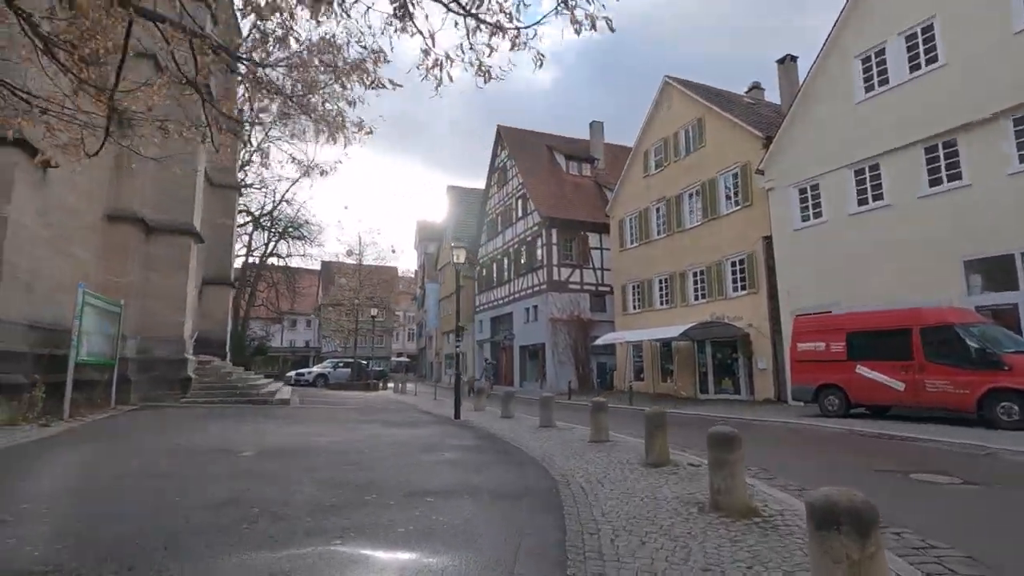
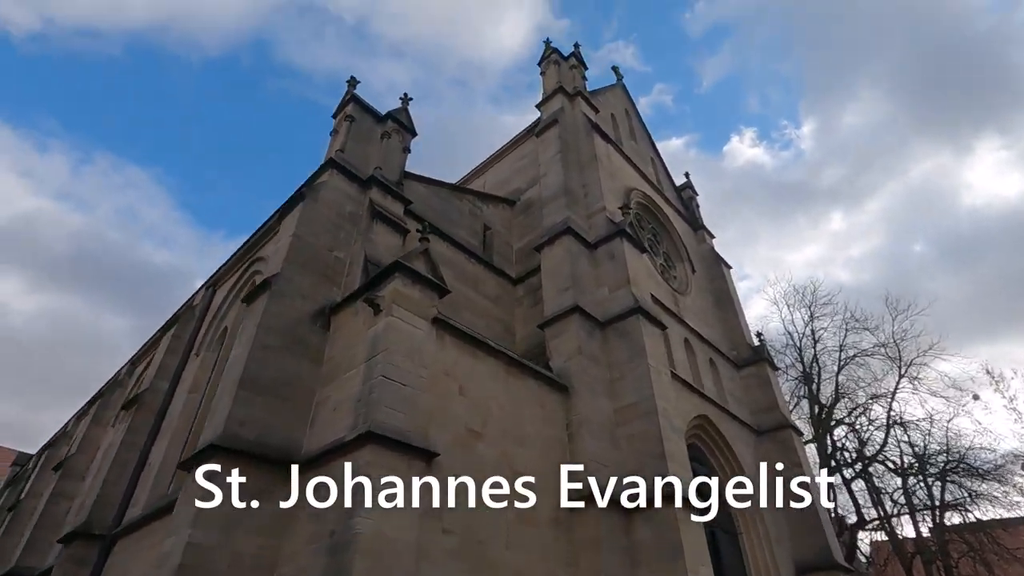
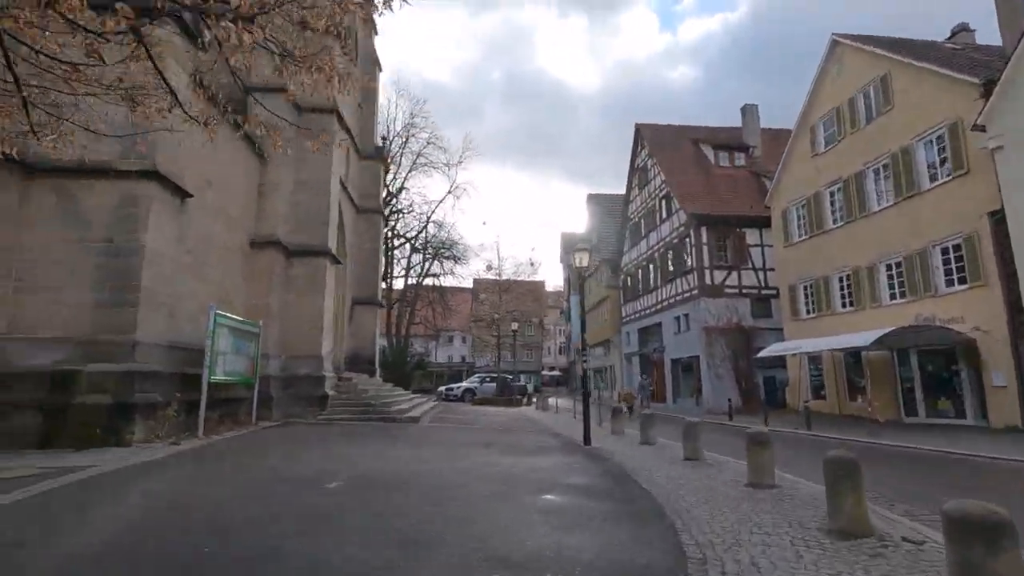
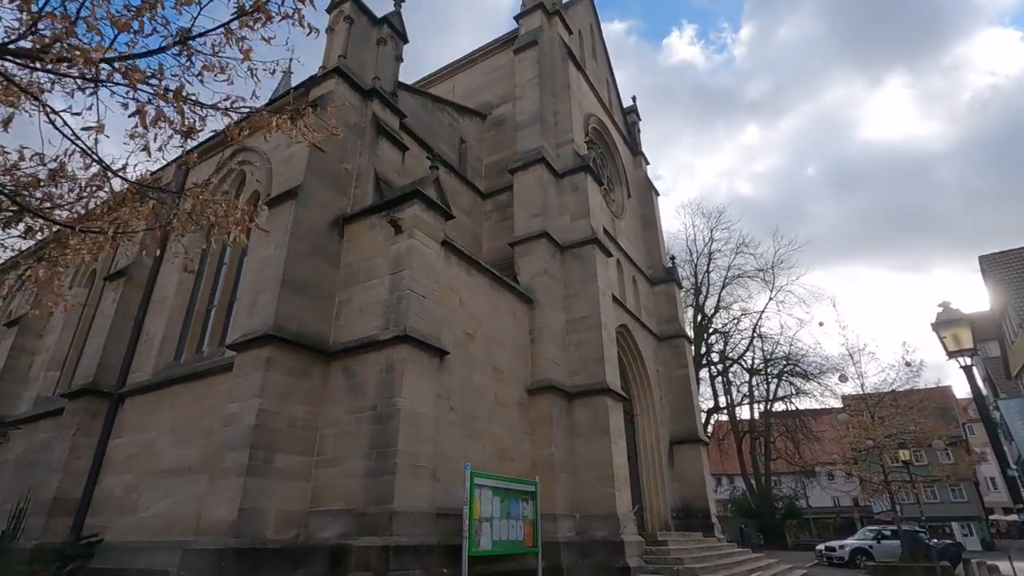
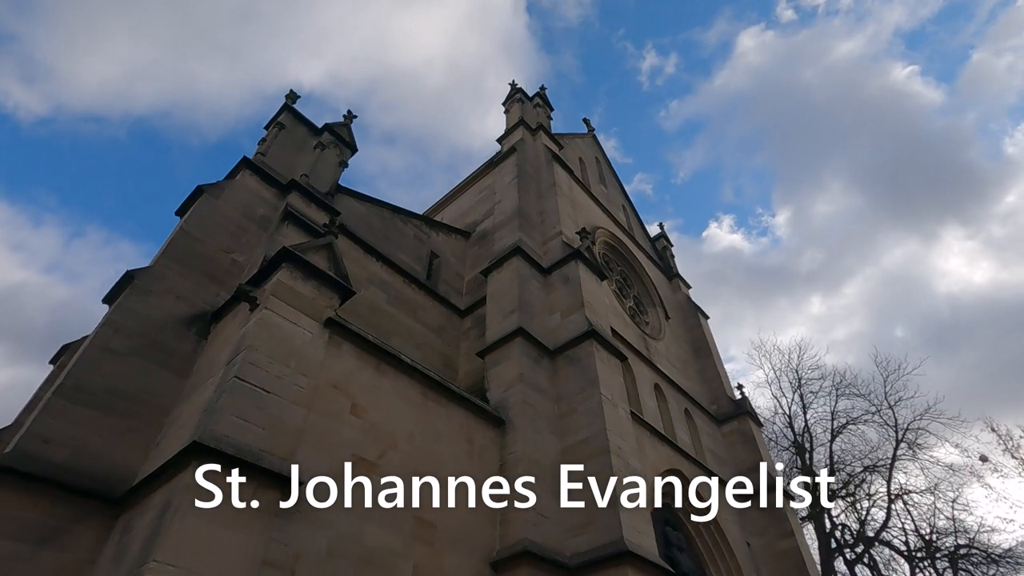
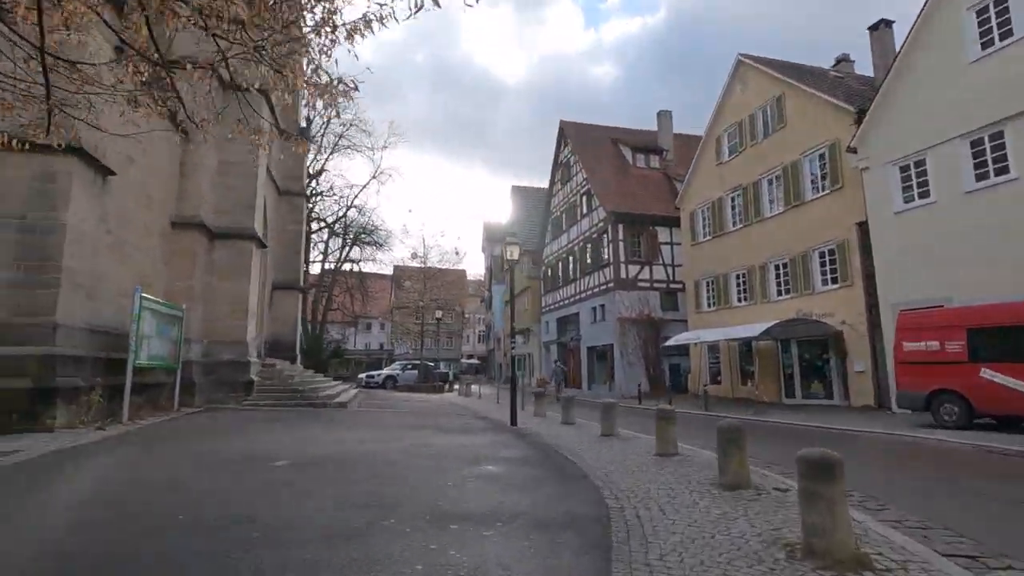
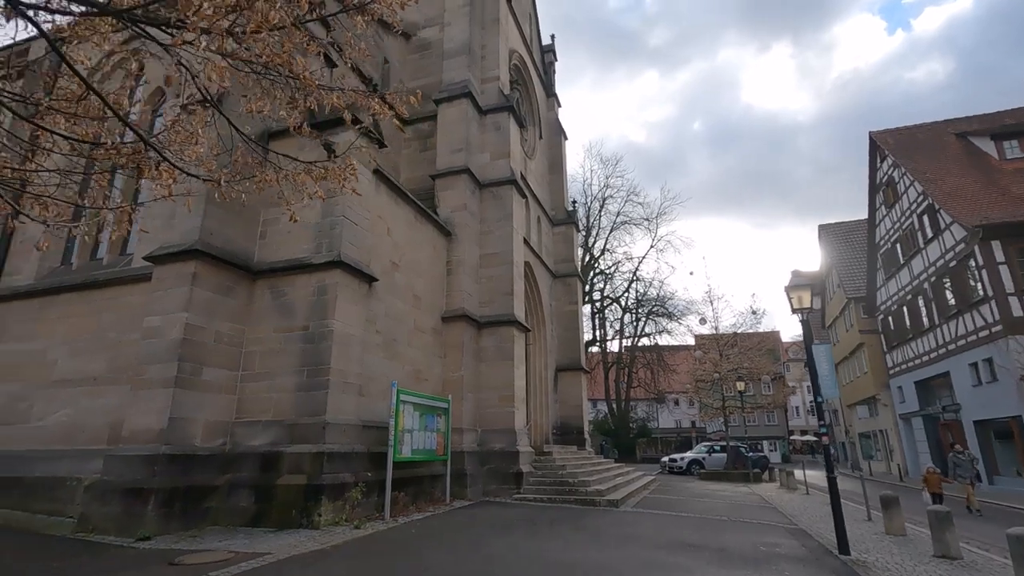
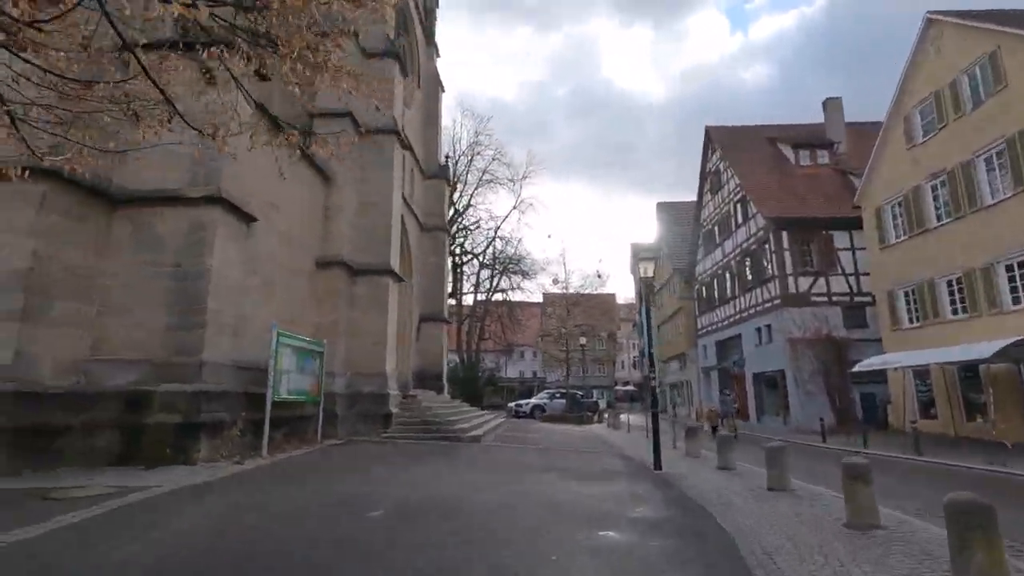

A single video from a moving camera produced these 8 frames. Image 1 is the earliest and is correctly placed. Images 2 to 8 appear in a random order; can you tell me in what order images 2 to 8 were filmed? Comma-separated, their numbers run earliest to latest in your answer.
6, 3, 8, 7, 4, 2, 5
